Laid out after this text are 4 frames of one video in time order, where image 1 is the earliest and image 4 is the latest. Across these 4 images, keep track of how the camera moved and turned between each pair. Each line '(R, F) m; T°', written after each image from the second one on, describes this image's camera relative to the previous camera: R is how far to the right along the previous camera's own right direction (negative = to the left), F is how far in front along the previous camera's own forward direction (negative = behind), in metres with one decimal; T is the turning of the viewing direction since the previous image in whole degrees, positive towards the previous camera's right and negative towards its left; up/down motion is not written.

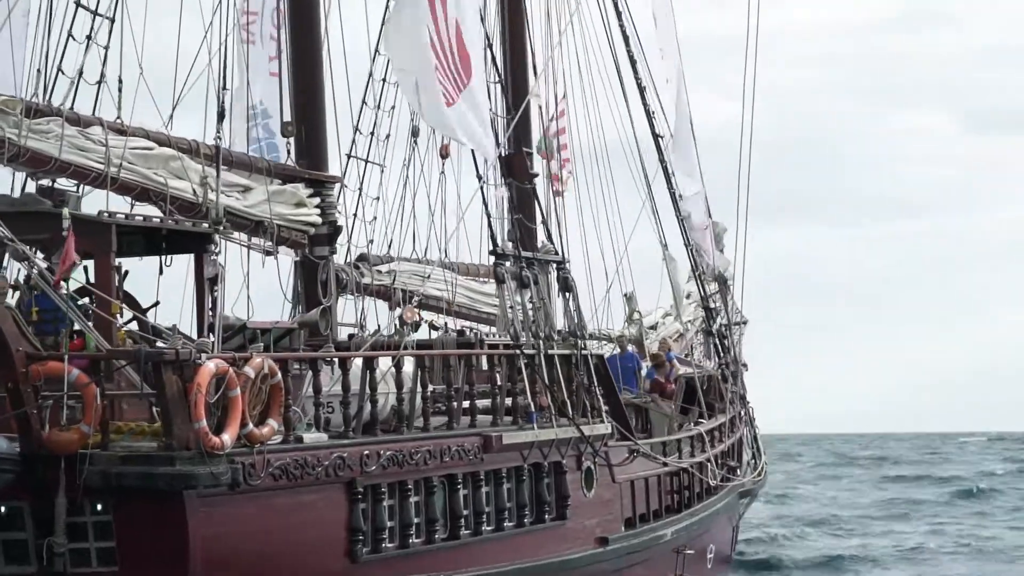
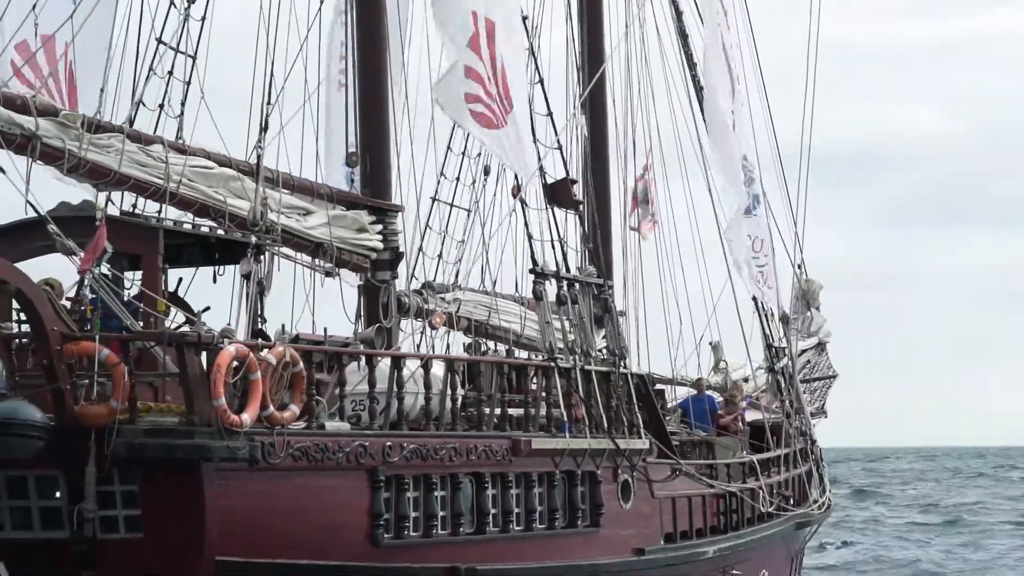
(+0.6, -0.6) m; -4°
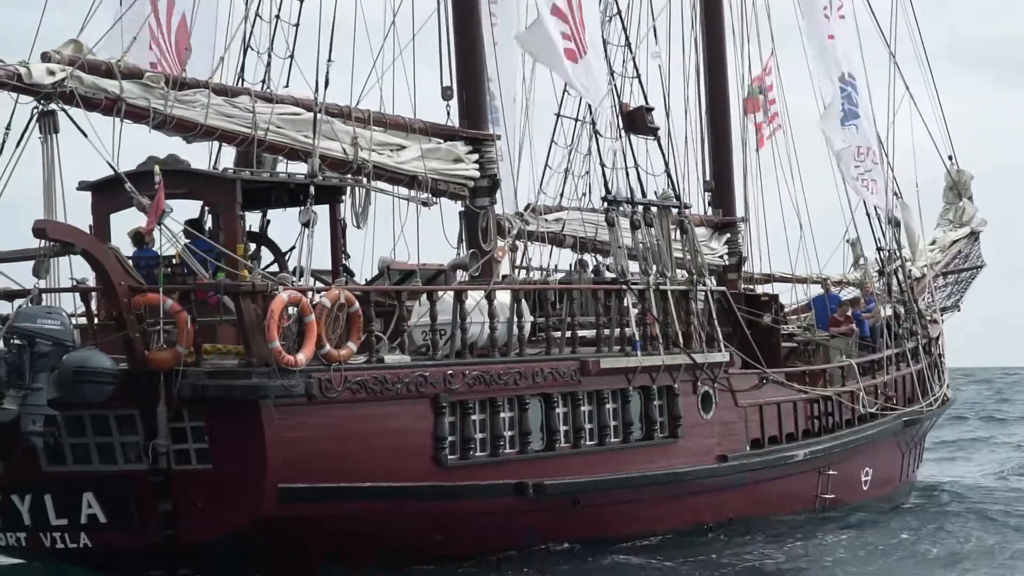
(+0.9, -0.6) m; -6°
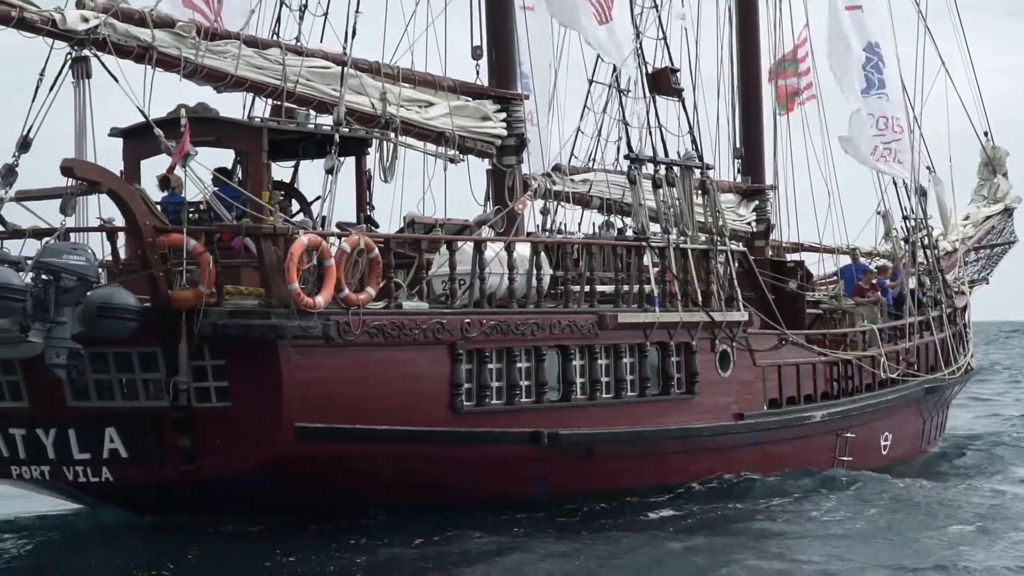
(+0.1, -0.2) m; -1°
